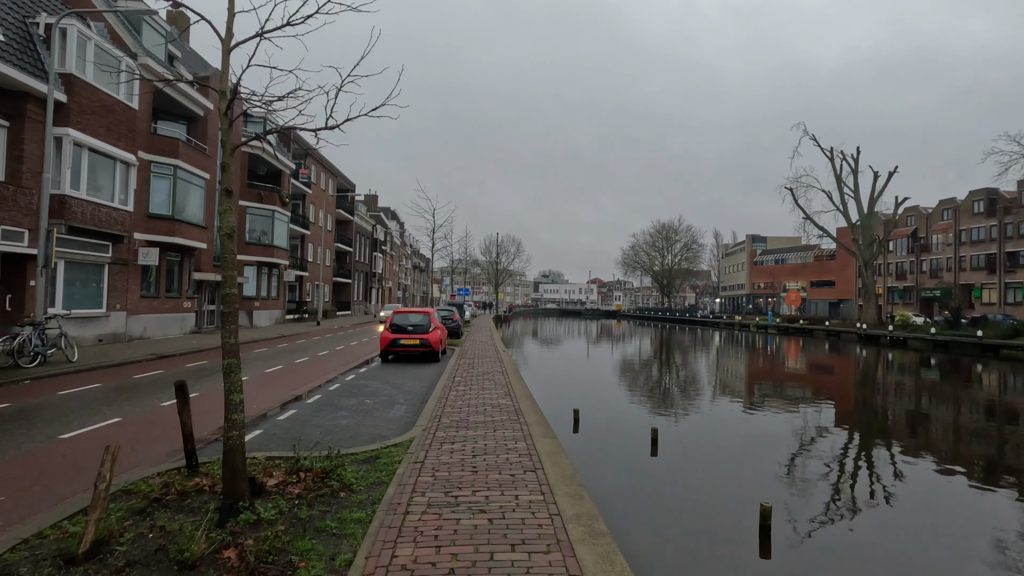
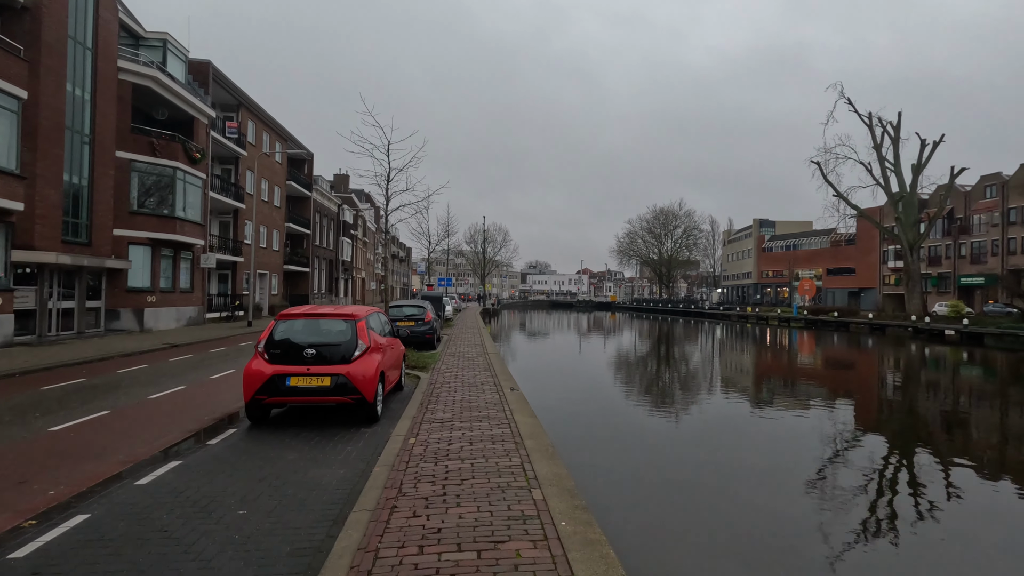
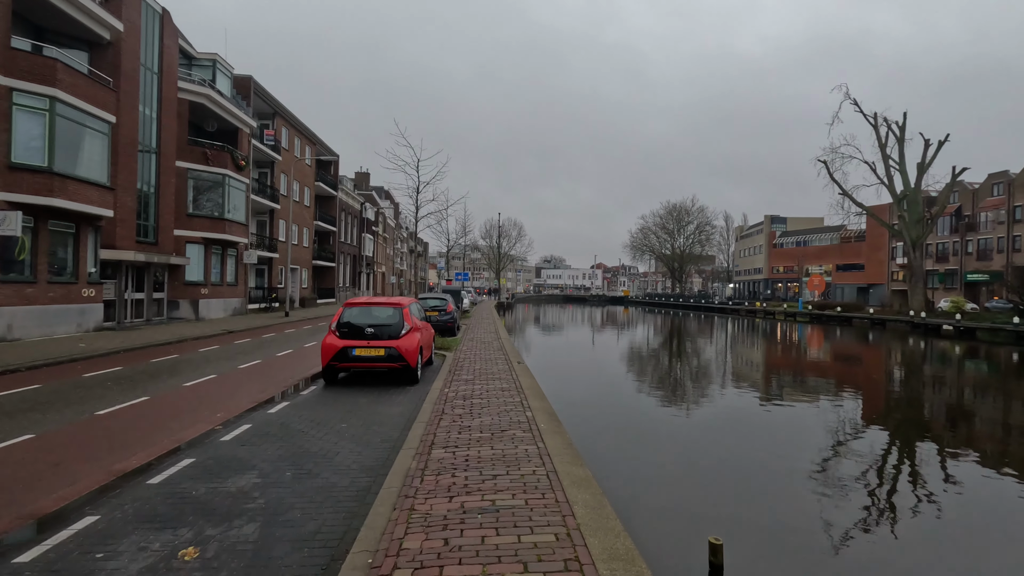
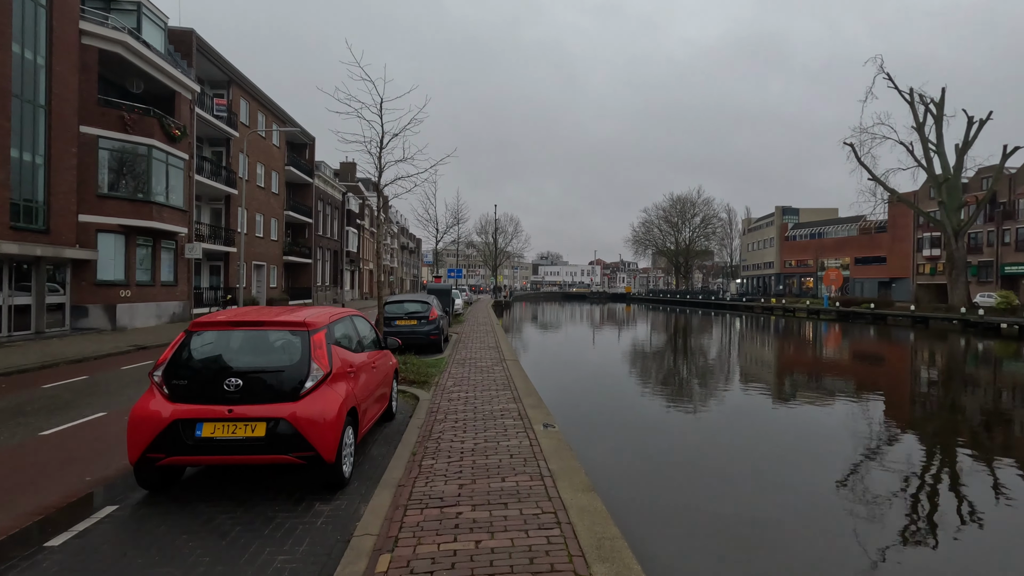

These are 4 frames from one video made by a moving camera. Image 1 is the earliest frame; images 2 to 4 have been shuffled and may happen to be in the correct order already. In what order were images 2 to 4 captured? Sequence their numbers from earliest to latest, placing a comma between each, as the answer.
3, 2, 4
